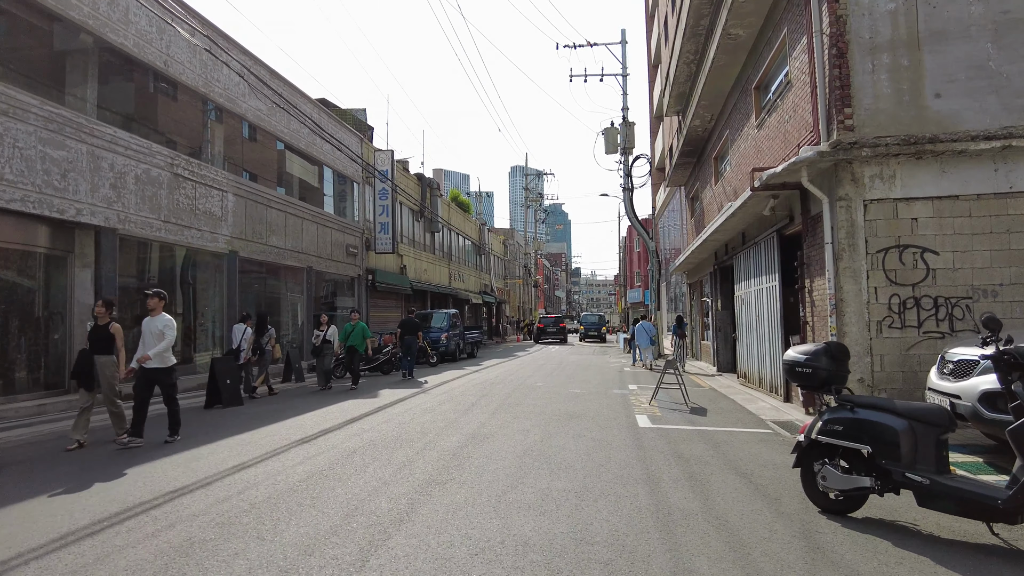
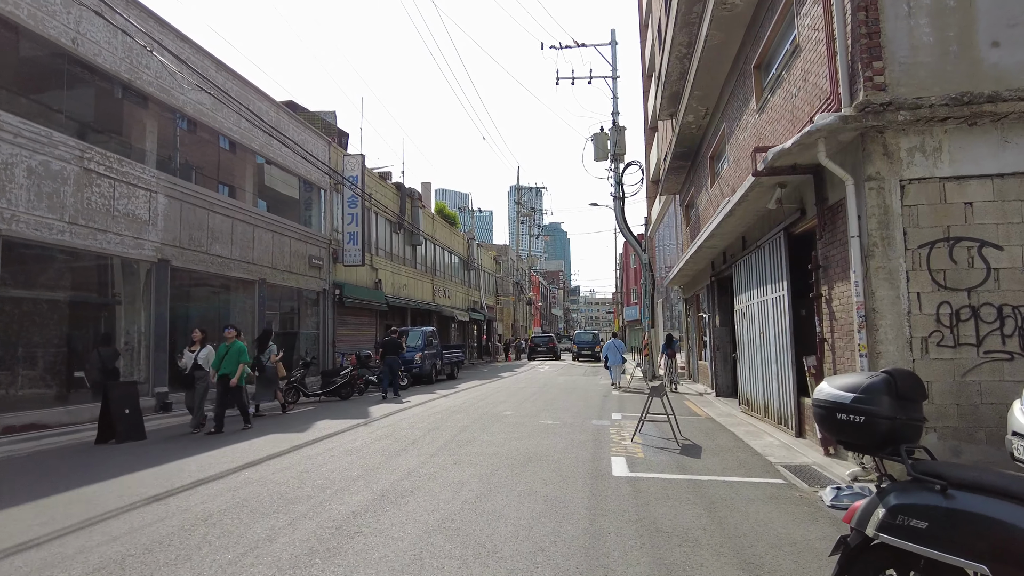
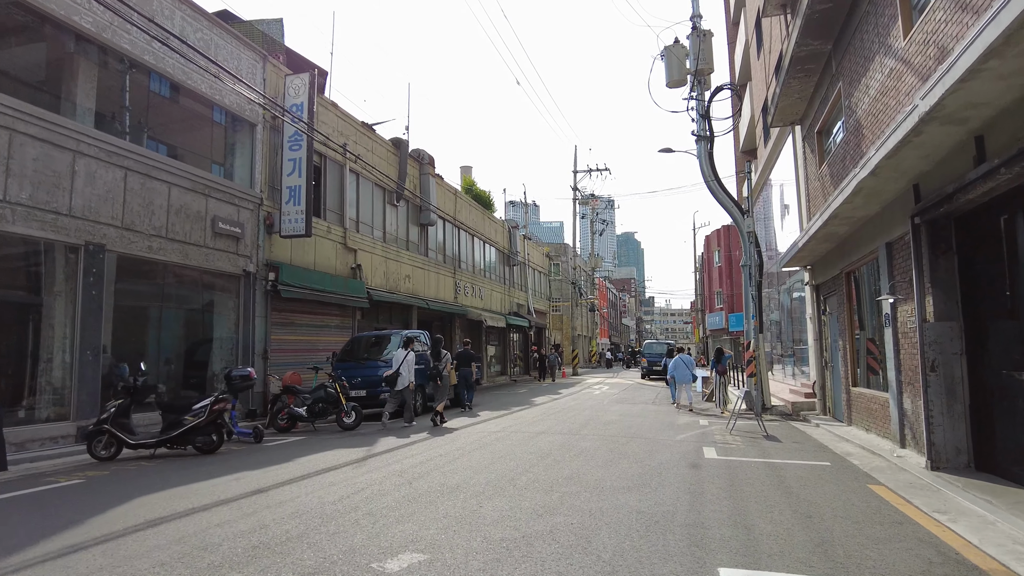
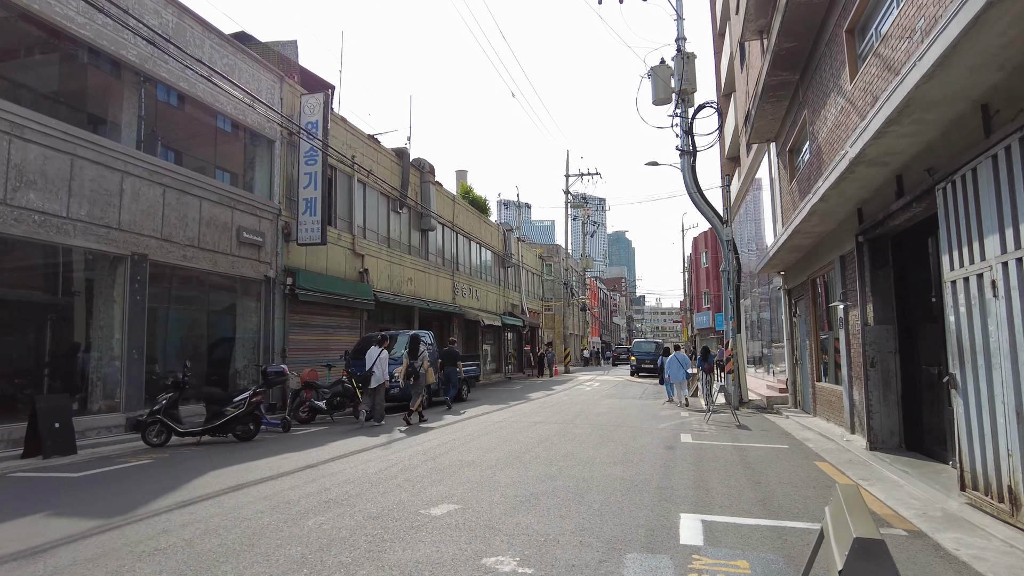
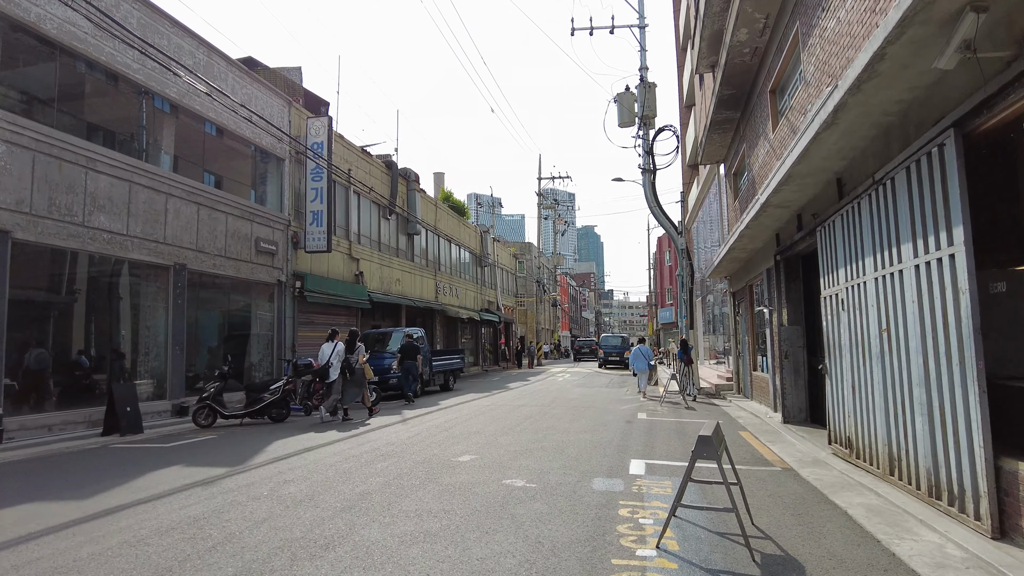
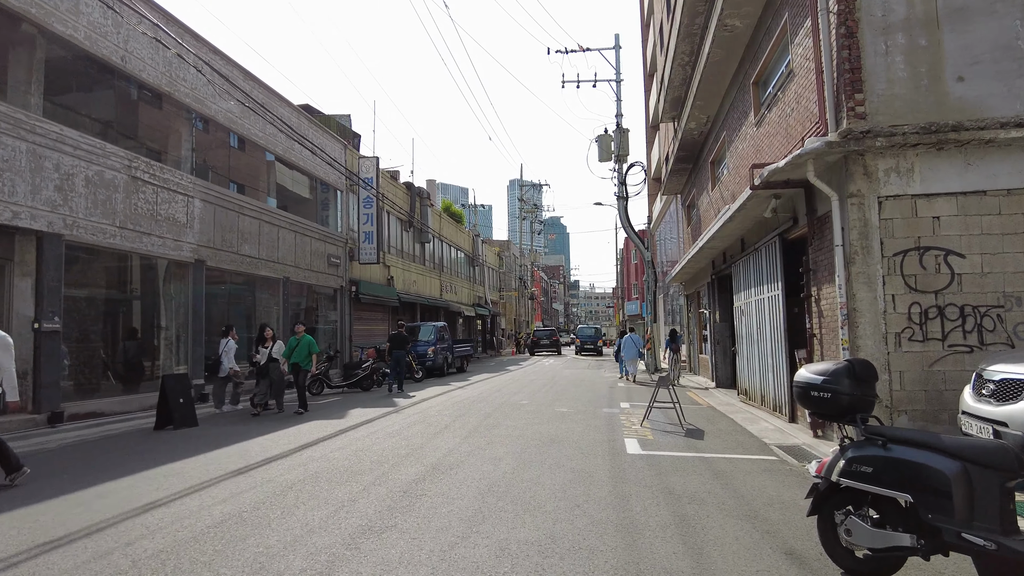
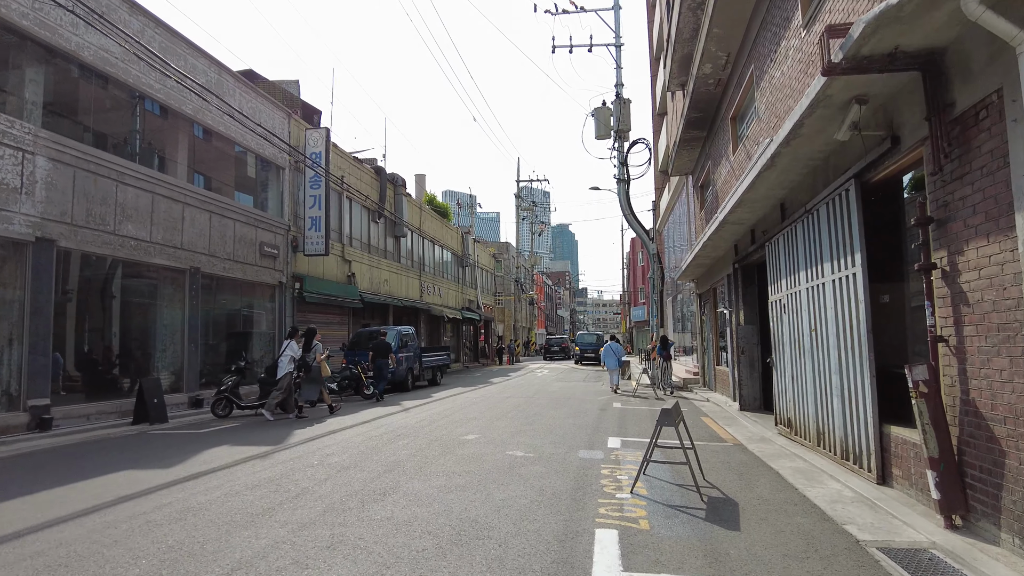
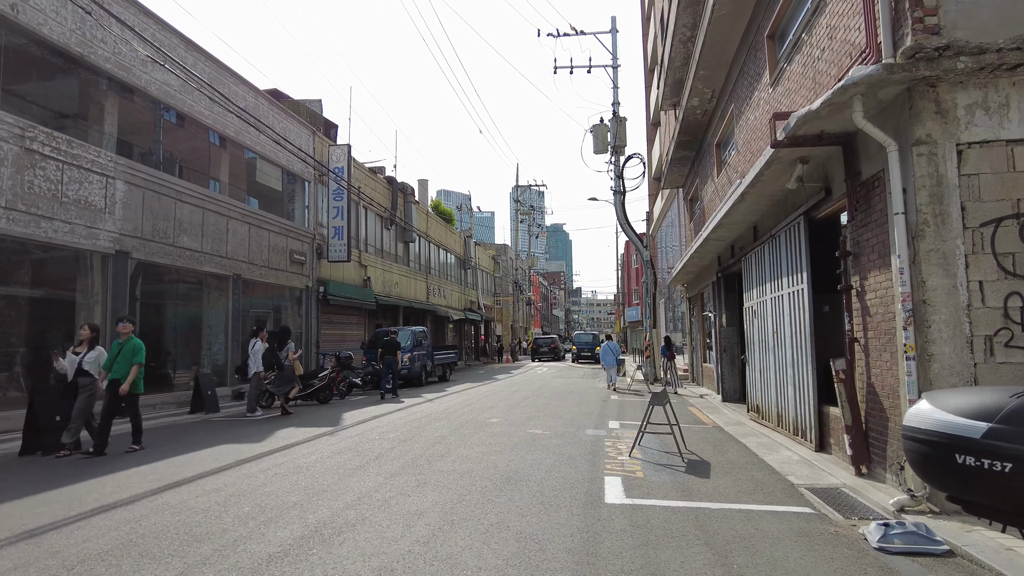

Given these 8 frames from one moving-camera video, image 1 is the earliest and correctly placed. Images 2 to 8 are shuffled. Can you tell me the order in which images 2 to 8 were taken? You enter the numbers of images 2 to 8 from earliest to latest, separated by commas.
6, 2, 8, 7, 5, 4, 3
